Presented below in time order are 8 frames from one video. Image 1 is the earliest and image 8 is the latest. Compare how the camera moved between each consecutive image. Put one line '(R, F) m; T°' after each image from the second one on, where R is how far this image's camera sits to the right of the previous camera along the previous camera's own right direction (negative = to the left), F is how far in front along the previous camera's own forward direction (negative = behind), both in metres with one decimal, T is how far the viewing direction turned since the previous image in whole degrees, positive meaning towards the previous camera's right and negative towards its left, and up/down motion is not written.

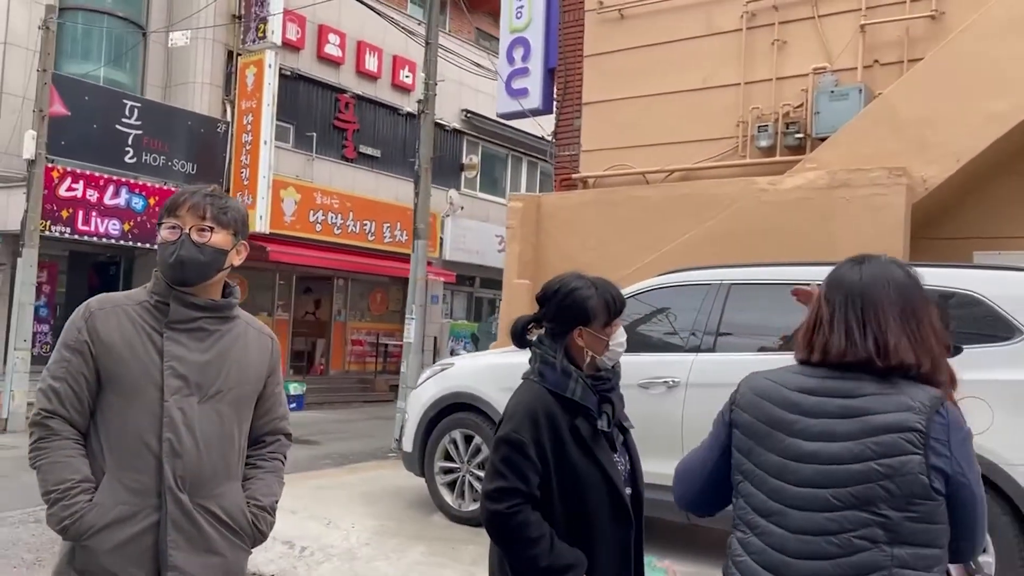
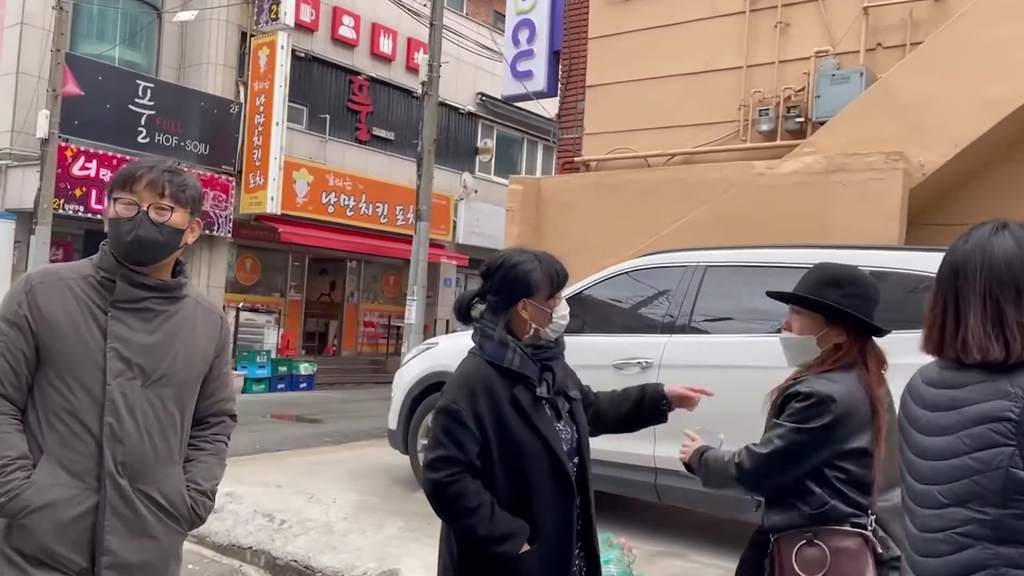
(+0.3, 0.0) m; -2°
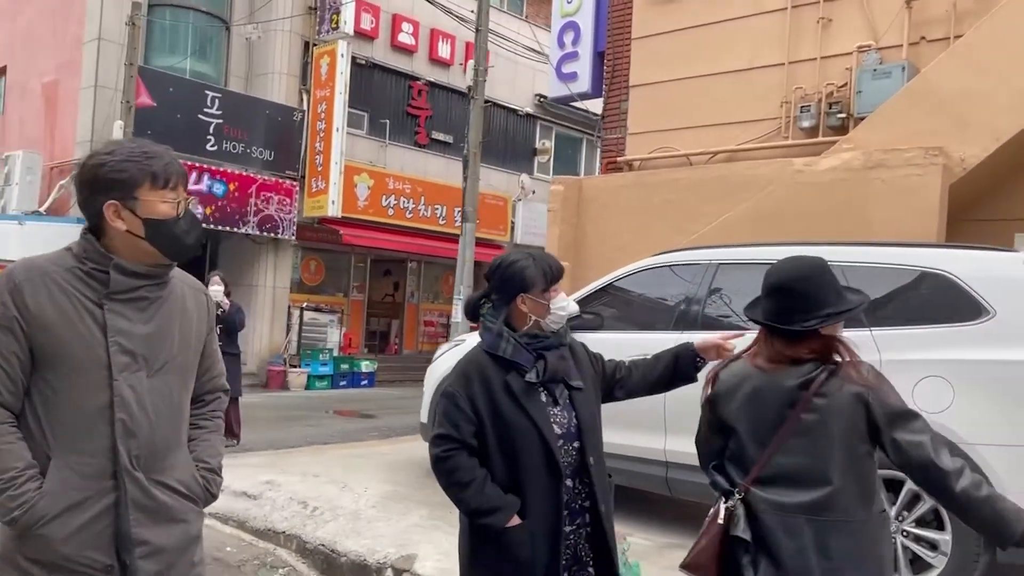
(+0.3, -0.2) m; -5°
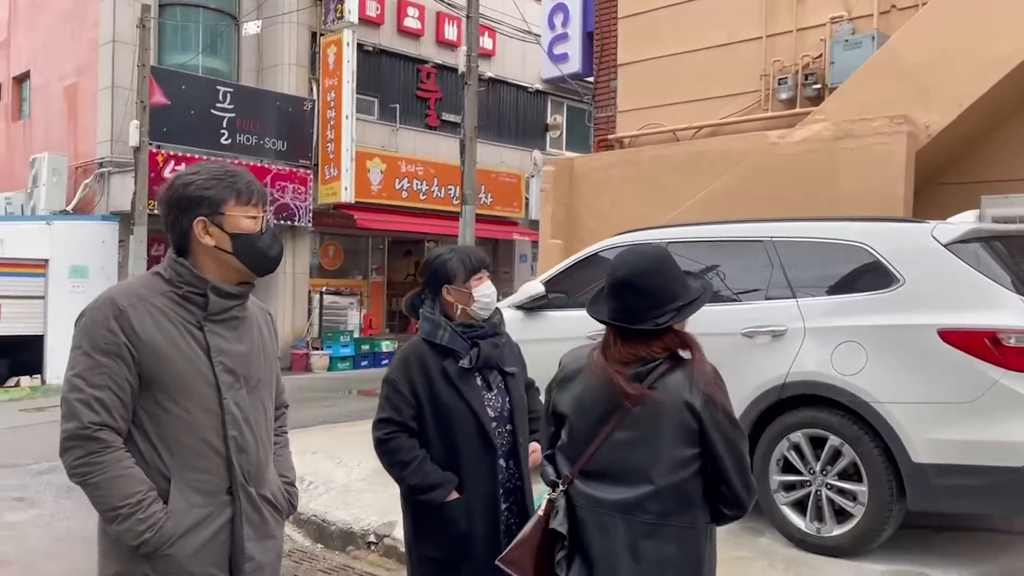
(+0.5, -0.4) m; -2°
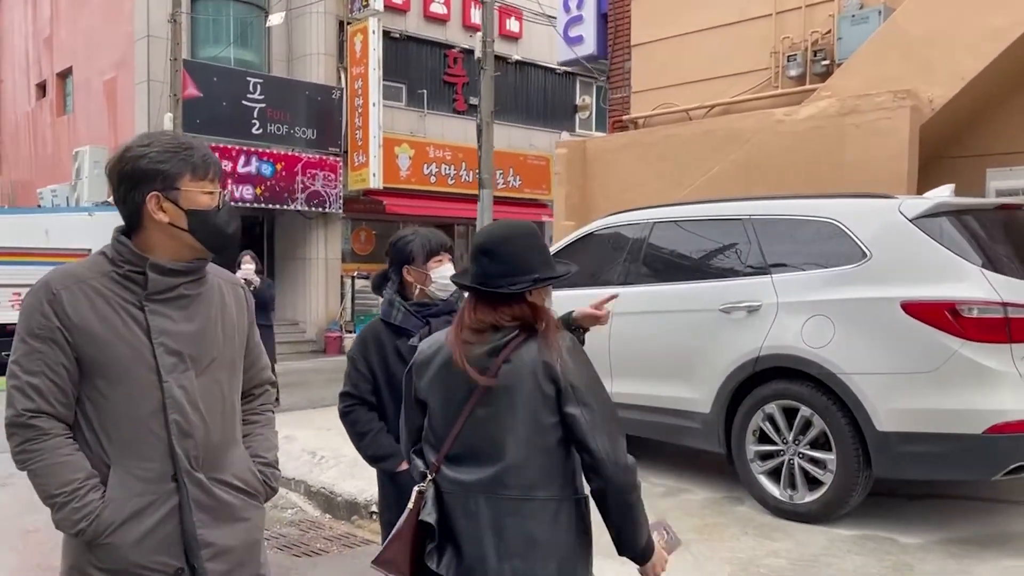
(+0.3, -0.2) m; -3°
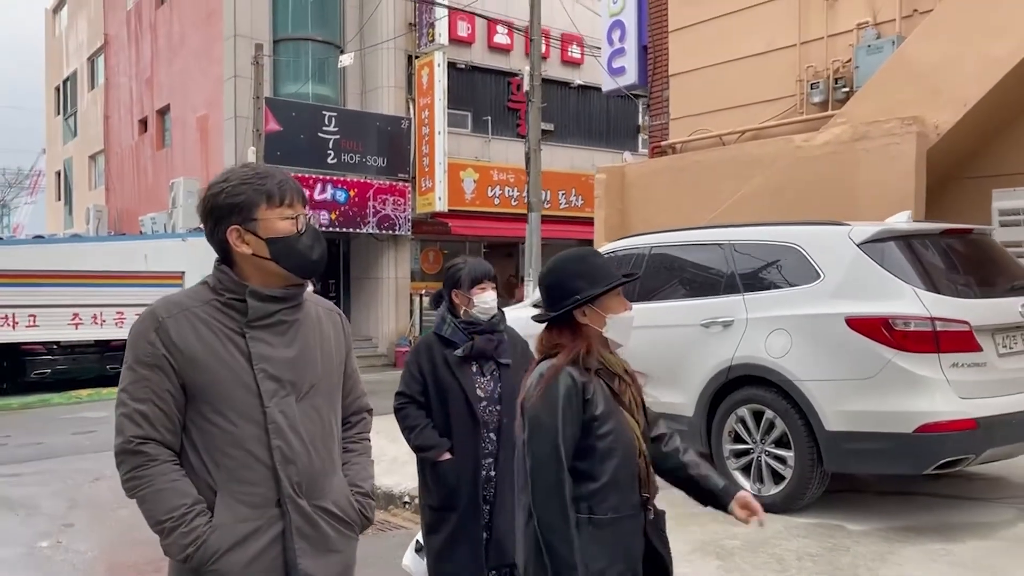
(+0.5, -0.7) m; -6°
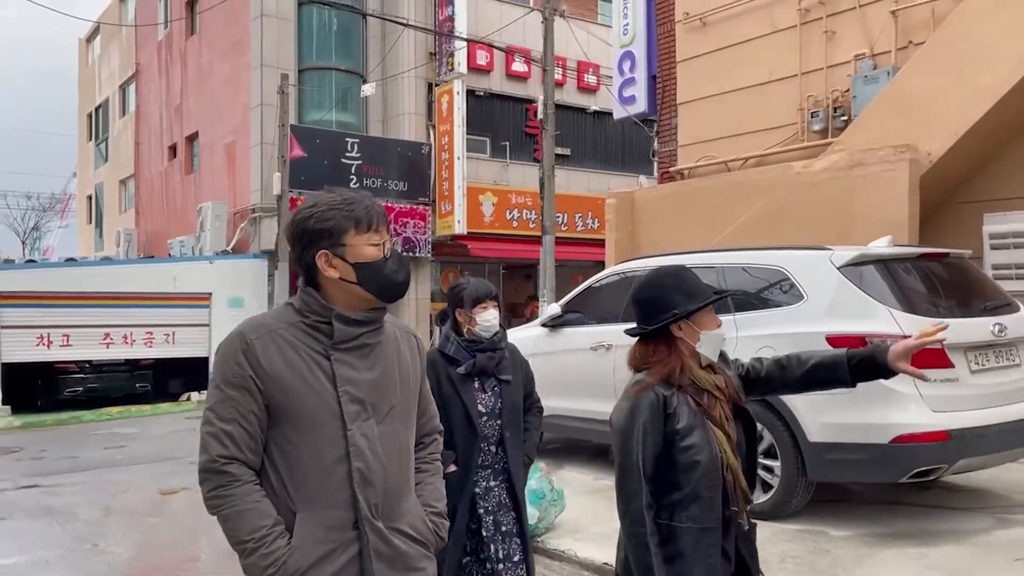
(+0.1, -0.4) m; -1°
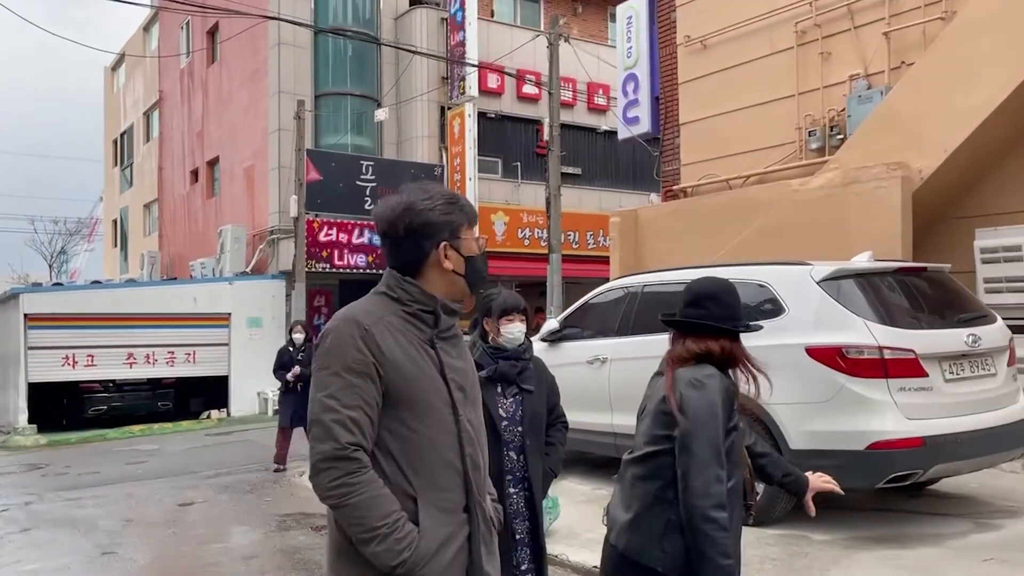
(+0.2, -0.3) m; -1°
